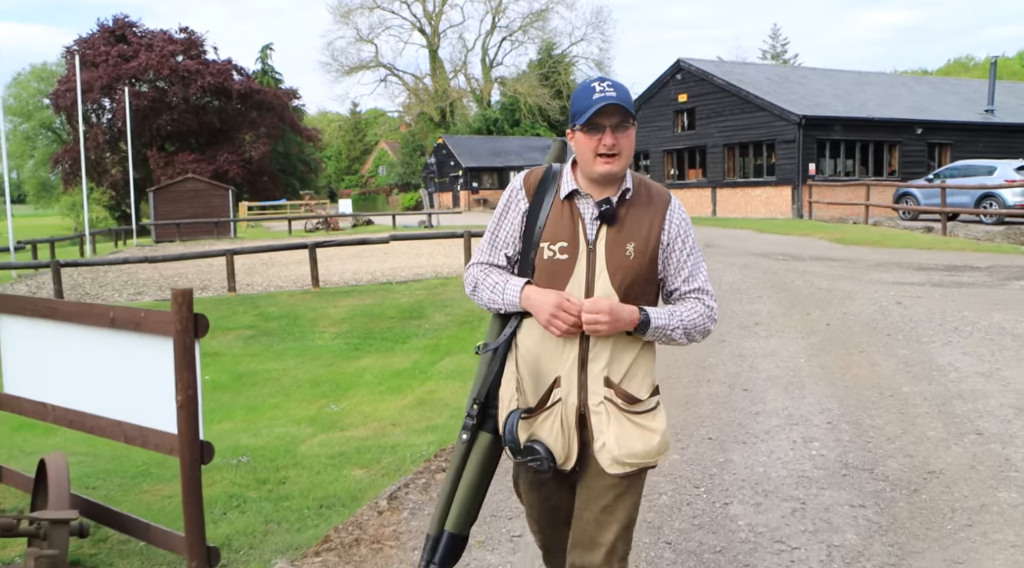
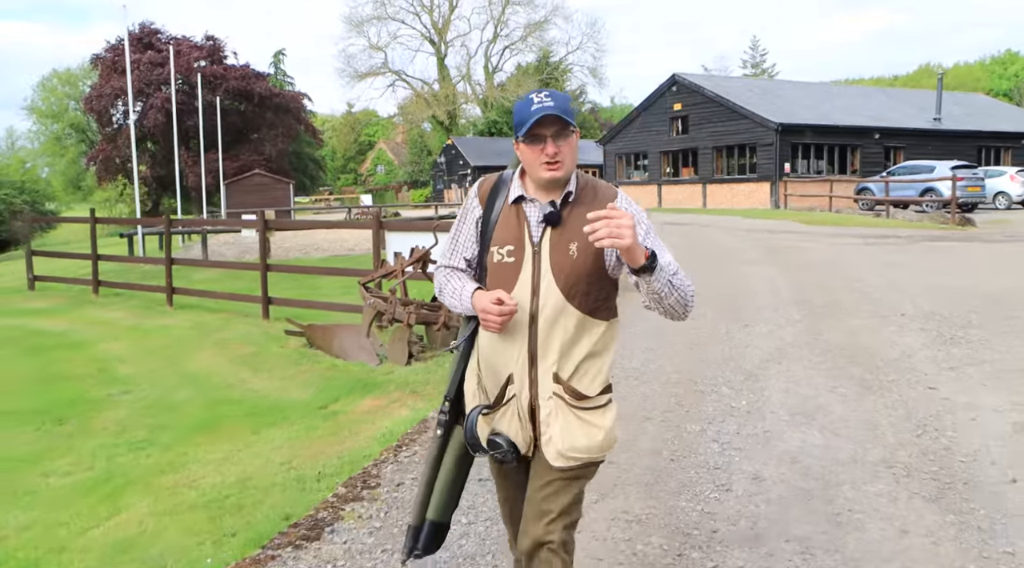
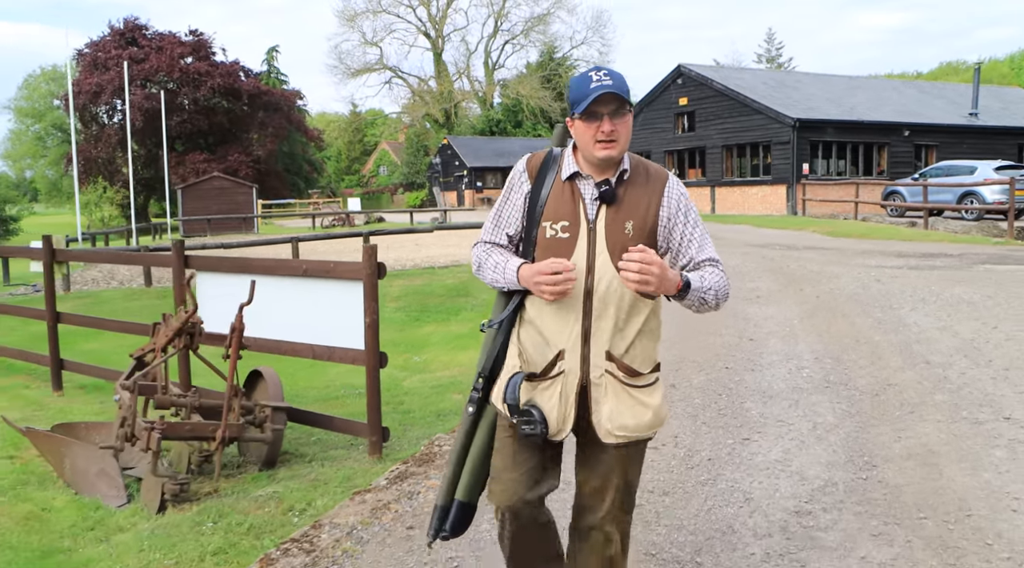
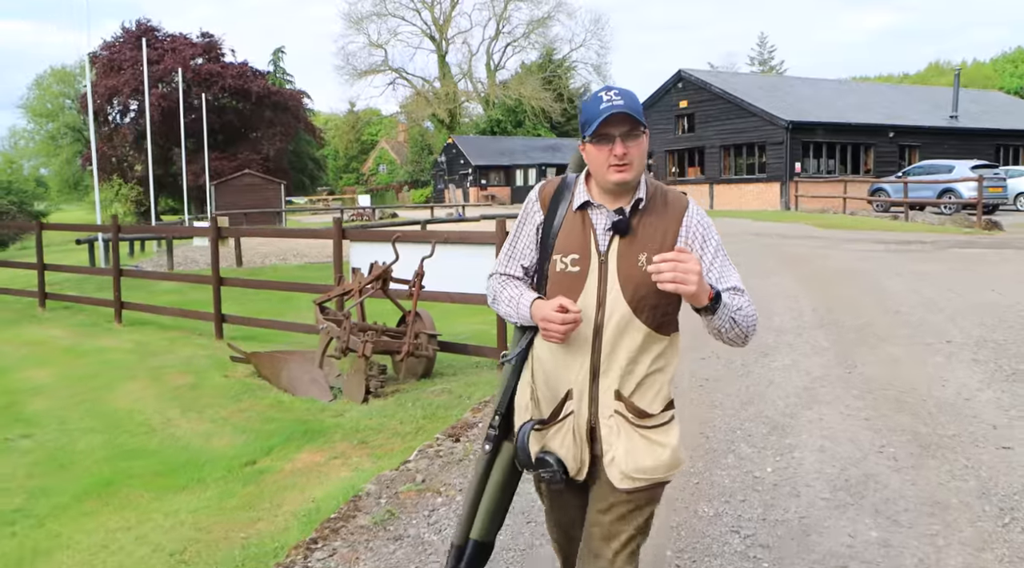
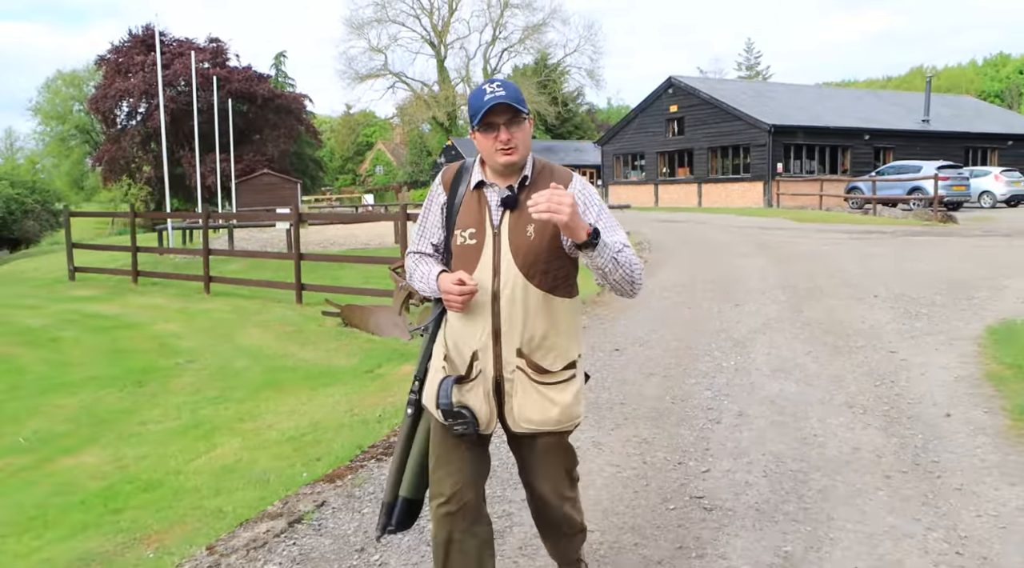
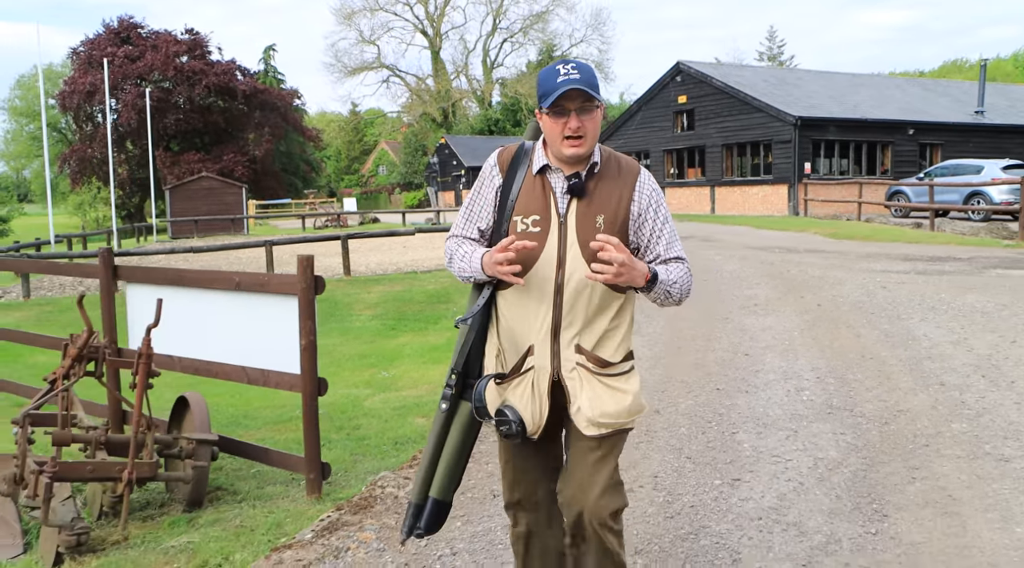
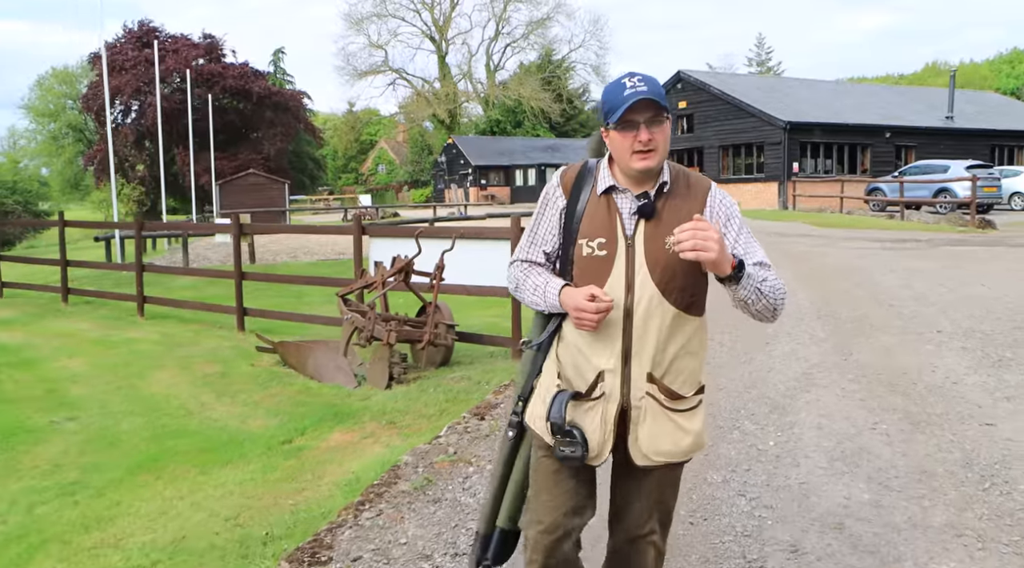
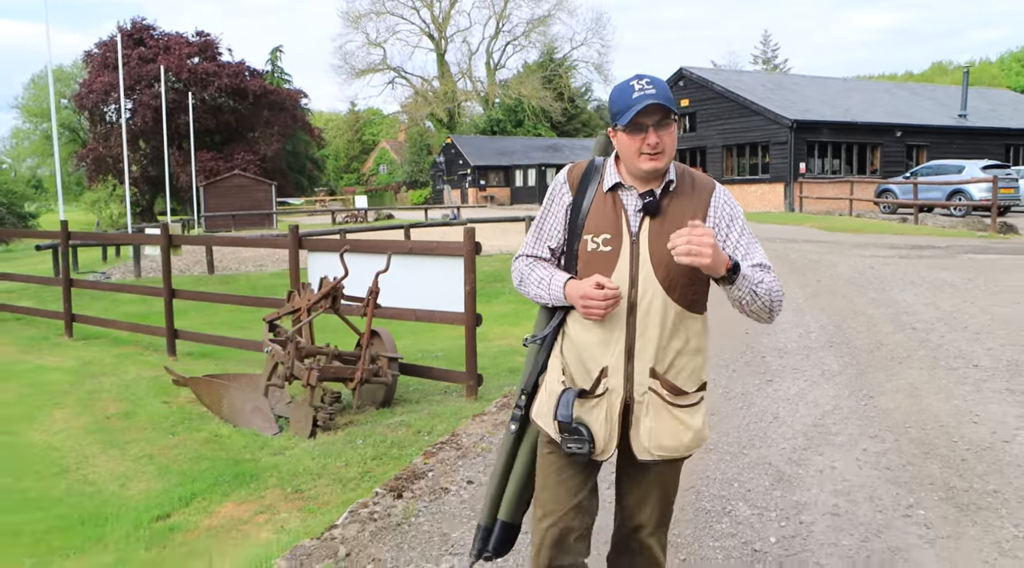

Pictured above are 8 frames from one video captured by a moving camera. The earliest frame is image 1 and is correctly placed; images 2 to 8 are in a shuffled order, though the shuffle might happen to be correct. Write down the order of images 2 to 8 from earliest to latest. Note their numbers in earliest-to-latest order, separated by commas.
6, 3, 8, 4, 7, 2, 5
